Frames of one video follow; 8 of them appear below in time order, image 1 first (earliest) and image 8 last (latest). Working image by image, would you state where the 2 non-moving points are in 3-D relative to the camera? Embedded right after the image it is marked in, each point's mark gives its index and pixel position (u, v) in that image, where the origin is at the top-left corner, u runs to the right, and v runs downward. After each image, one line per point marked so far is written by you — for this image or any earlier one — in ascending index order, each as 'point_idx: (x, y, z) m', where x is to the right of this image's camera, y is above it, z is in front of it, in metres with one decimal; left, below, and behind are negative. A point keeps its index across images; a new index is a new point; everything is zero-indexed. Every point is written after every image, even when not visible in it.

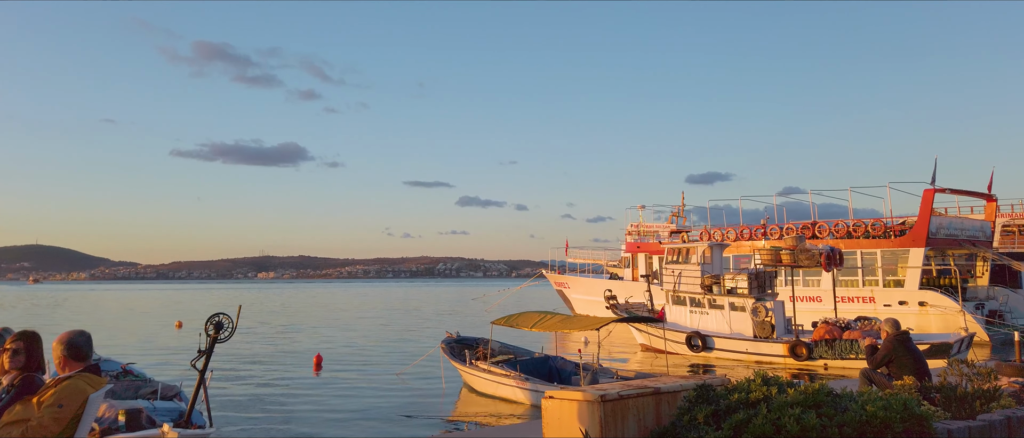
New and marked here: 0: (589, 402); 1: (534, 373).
0: (+0.7, -1.7, +6.1) m
1: (+0.5, -3.8, +16.5) m
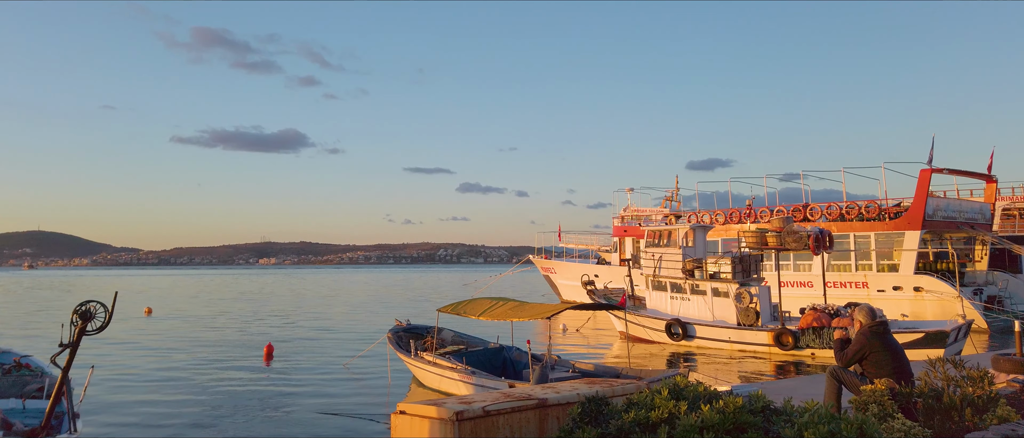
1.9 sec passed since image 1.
0: (-0.5, -1.4, +4.6) m
1: (-0.6, -3.3, +15.0) m
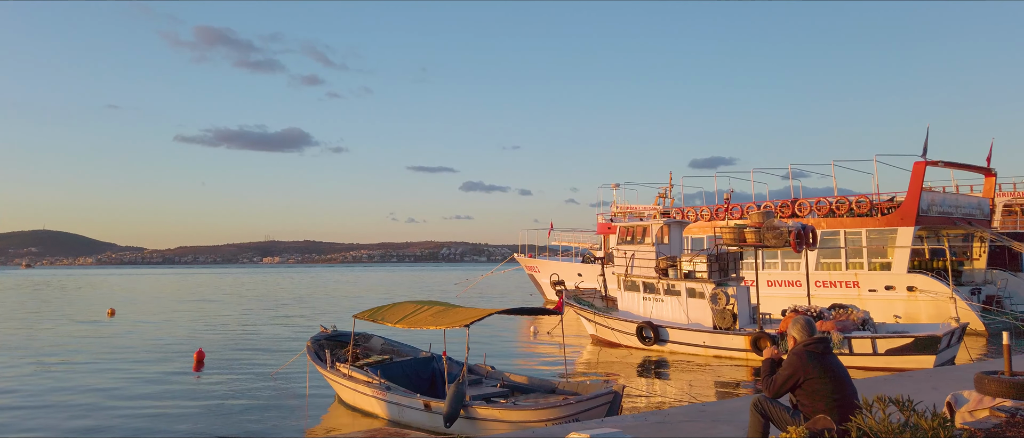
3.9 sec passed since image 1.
0: (-2.0, -1.3, +2.9) m
1: (-2.1, -3.2, +13.3) m
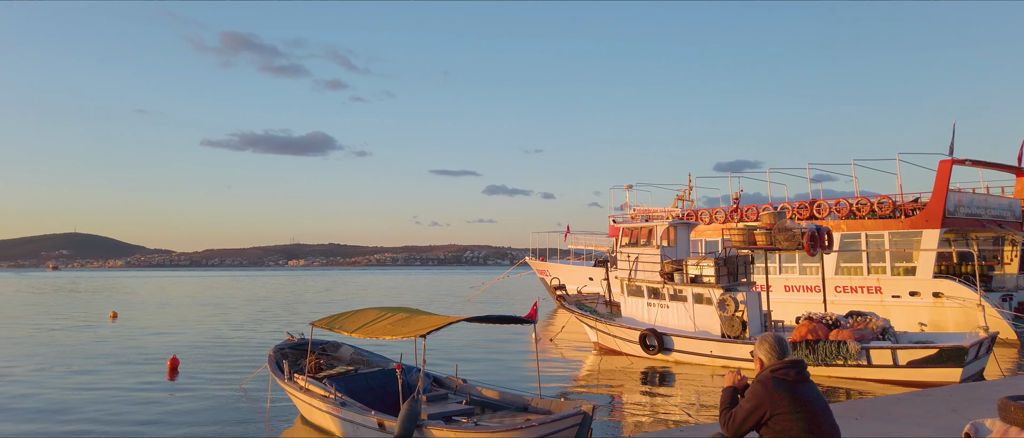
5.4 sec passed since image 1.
0: (-2.8, -1.2, +1.8) m
1: (-2.6, -3.1, +12.2) m
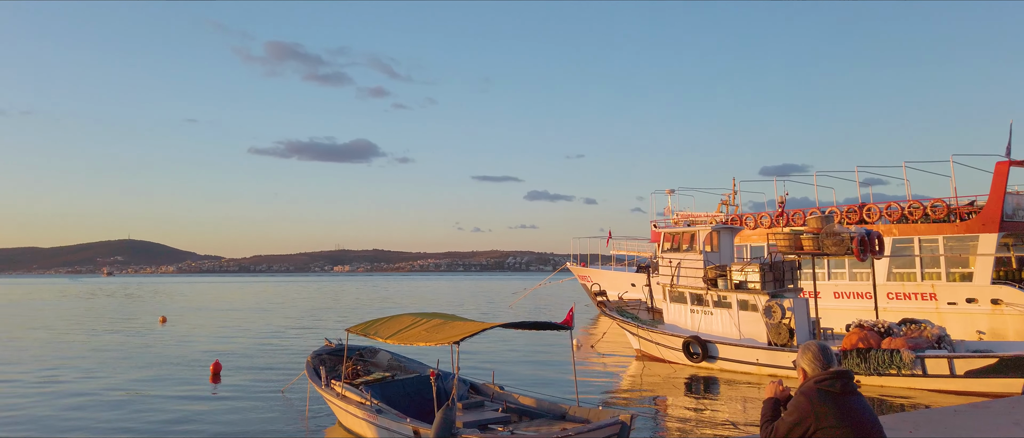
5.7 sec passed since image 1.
0: (-2.8, -1.2, +1.7) m
1: (-1.9, -3.2, +12.1) m
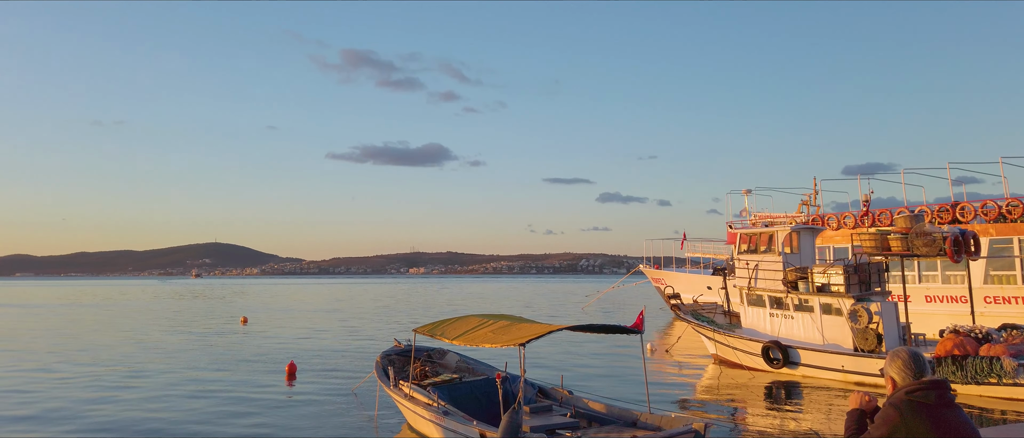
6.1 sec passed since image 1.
0: (-2.6, -1.2, +1.7) m
1: (-0.7, -3.2, +11.9) m
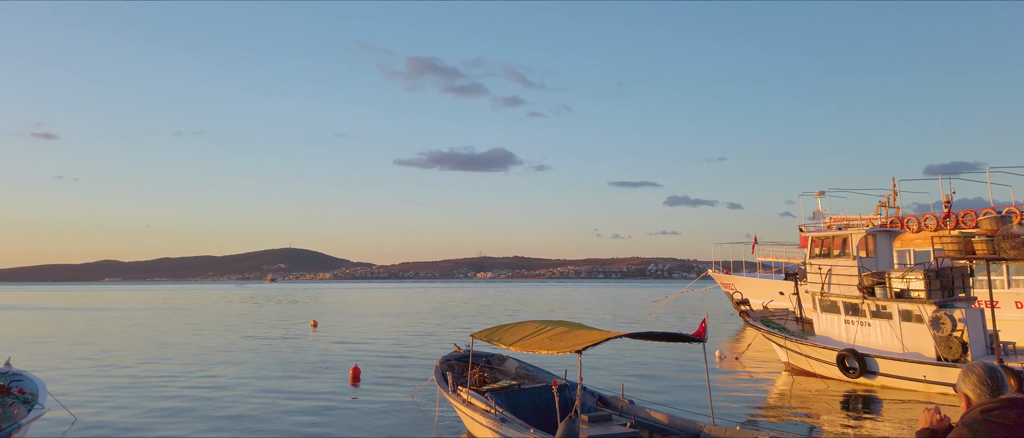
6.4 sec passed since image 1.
0: (-2.6, -1.2, +1.9) m
1: (+0.3, -3.3, +11.8) m
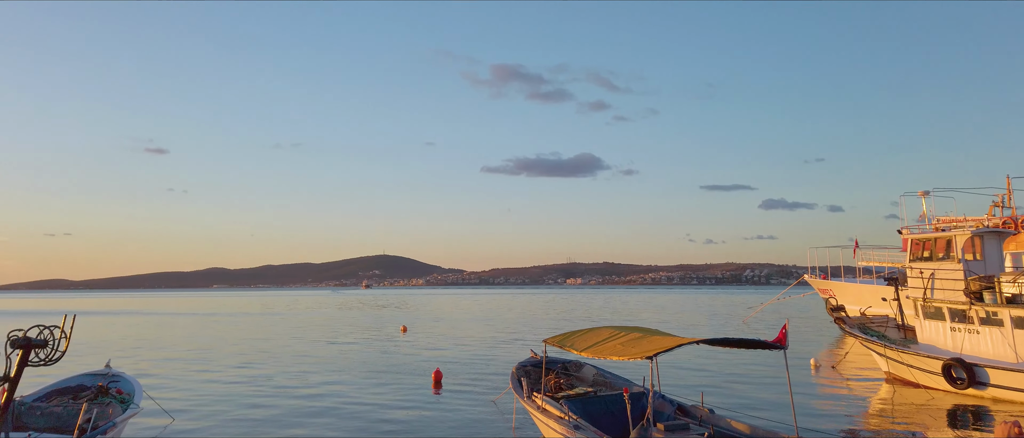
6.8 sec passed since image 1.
0: (-2.6, -1.2, +2.2) m
1: (+1.6, -3.4, +11.6) m
